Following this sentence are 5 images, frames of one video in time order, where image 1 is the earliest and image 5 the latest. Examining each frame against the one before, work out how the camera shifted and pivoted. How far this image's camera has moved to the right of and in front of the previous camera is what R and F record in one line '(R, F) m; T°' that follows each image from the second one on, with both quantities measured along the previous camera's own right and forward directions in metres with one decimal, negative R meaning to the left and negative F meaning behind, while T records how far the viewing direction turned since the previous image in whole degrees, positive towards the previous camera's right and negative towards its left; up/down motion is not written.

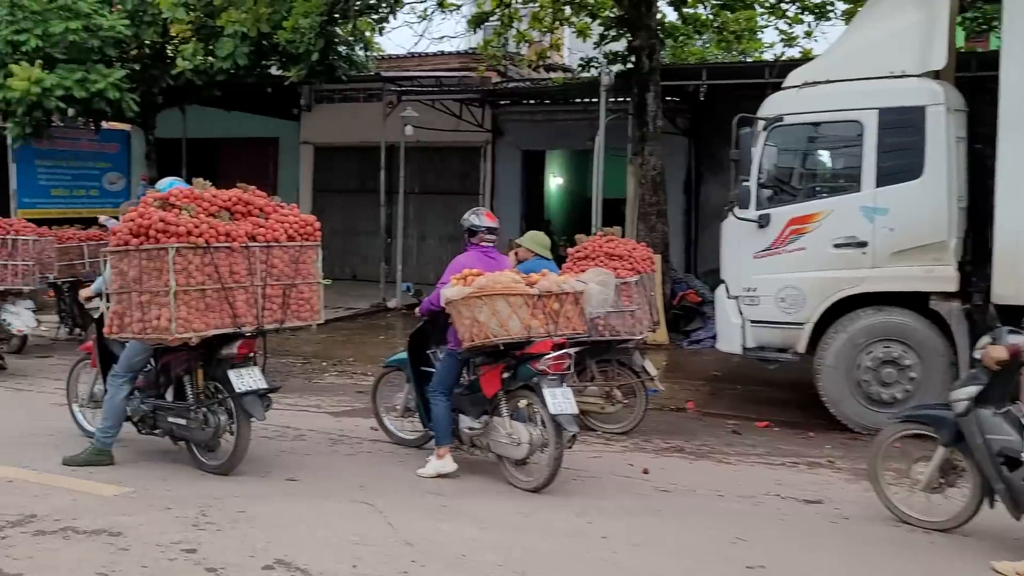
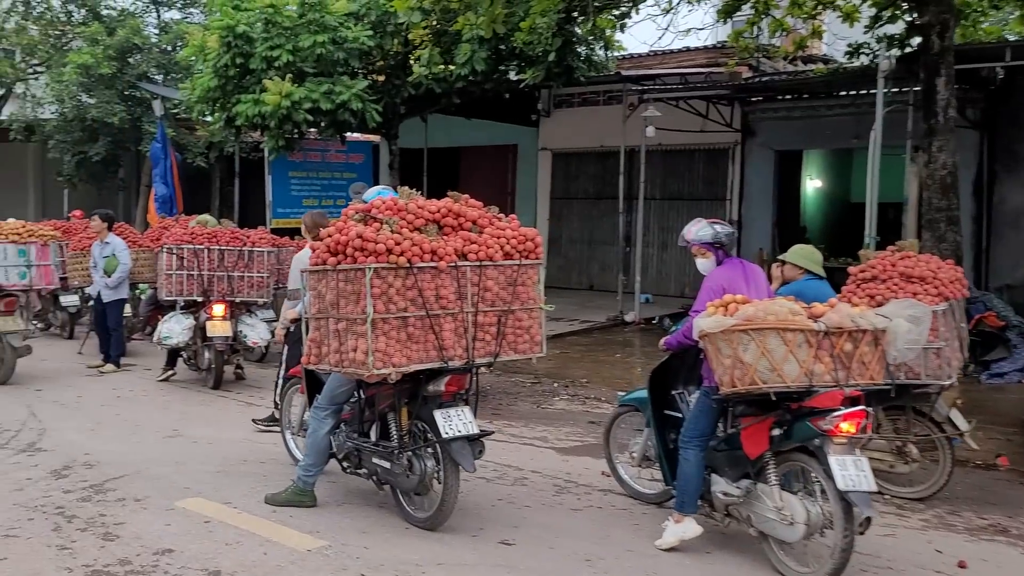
(-0.1, +0.8) m; -15°
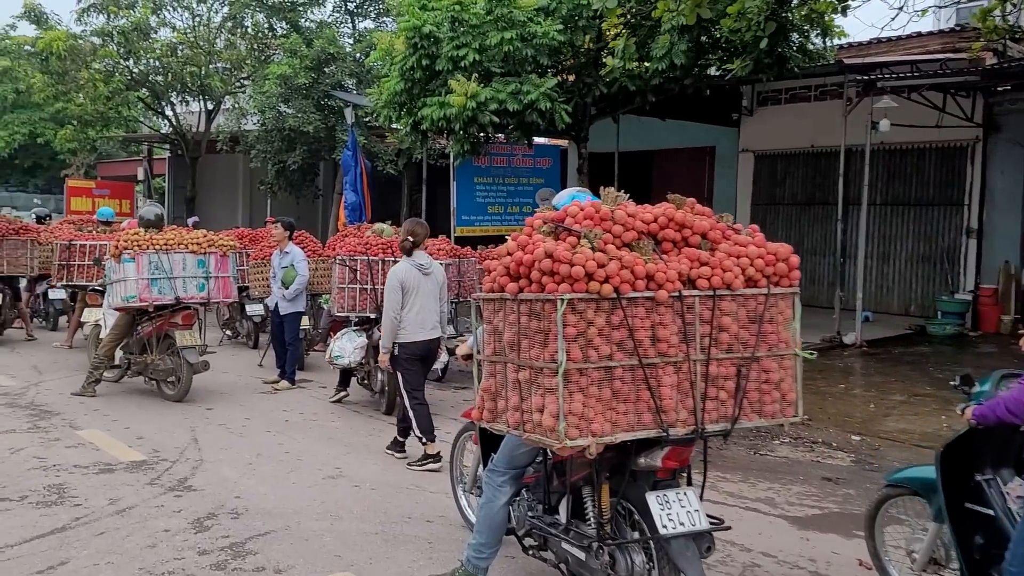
(-0.2, +1.0) m; -12°
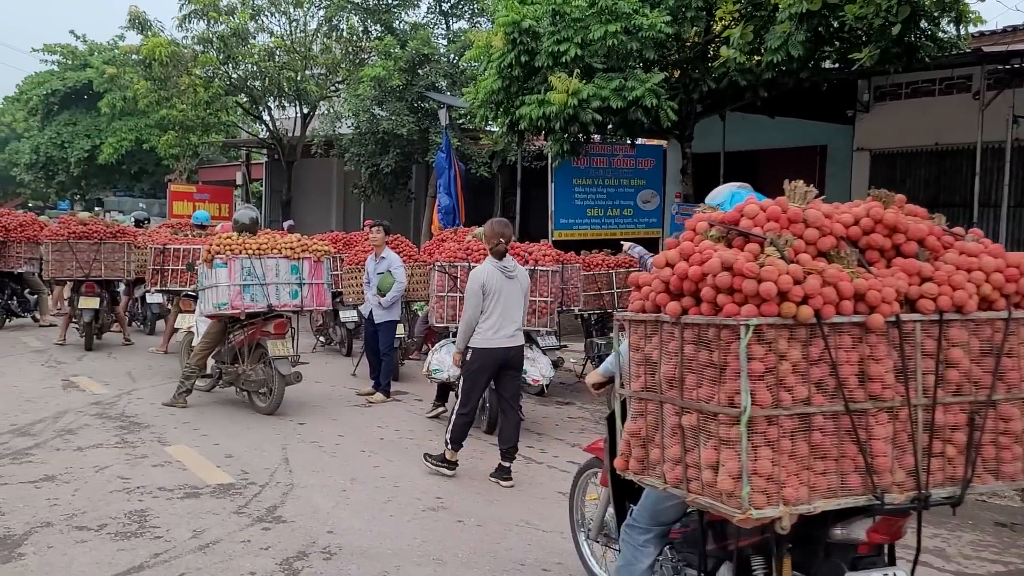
(-0.2, +0.5) m; -6°
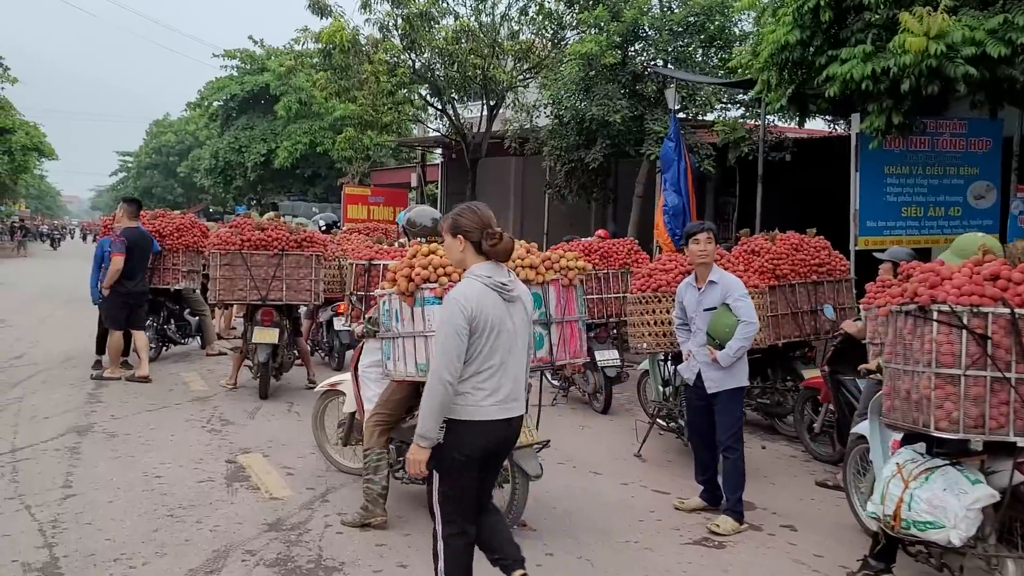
(-1.4, +2.9) m; -10°
